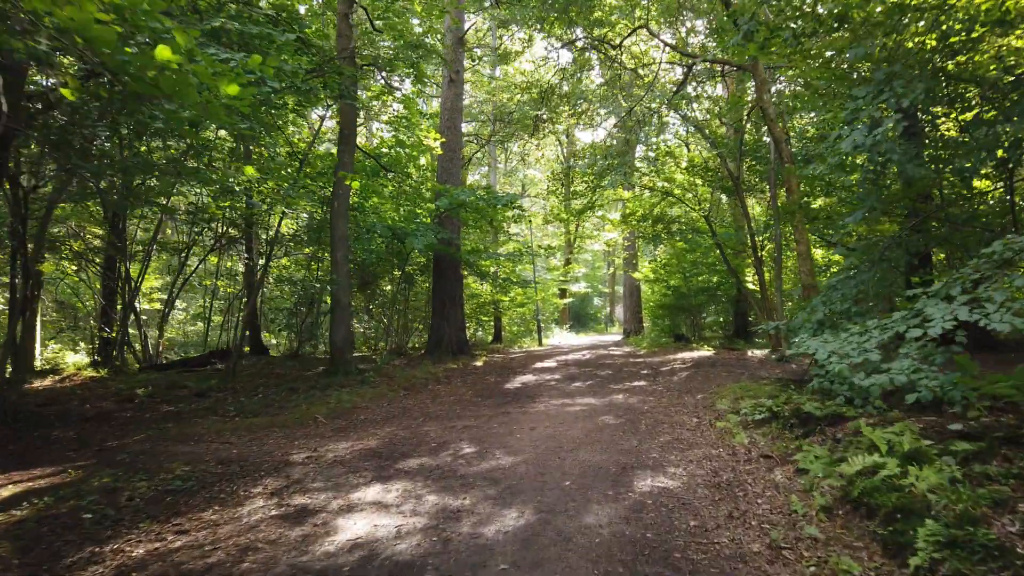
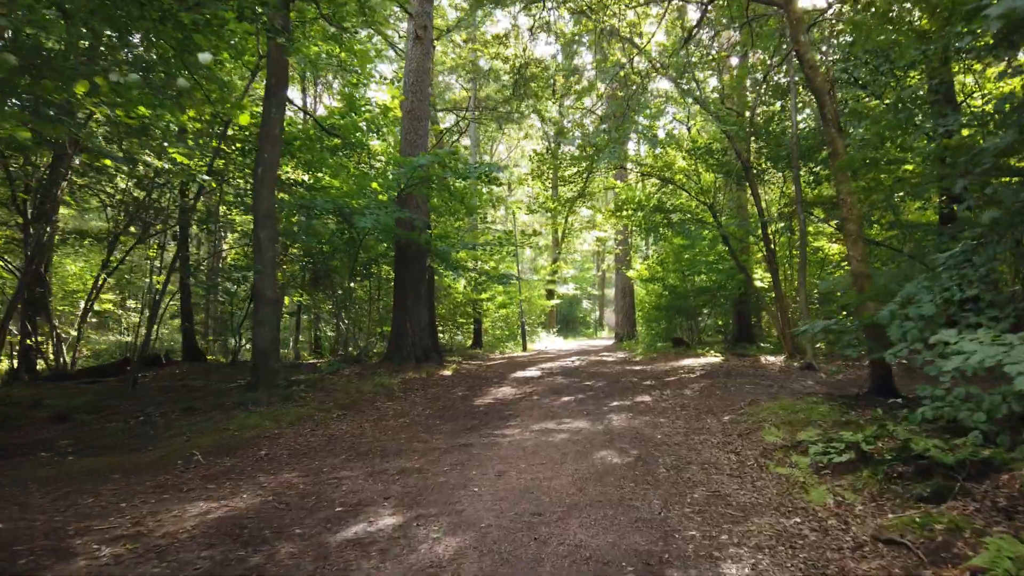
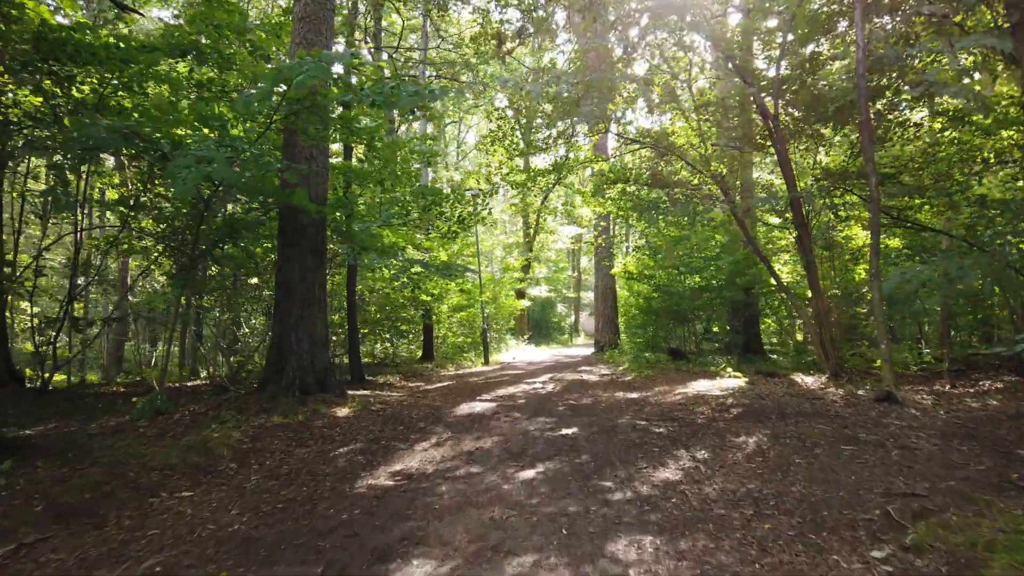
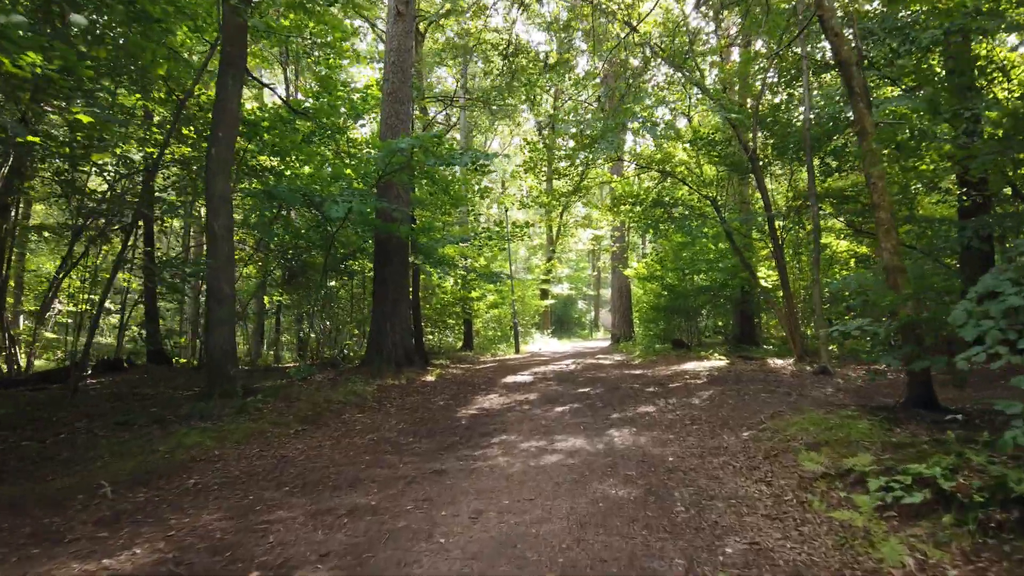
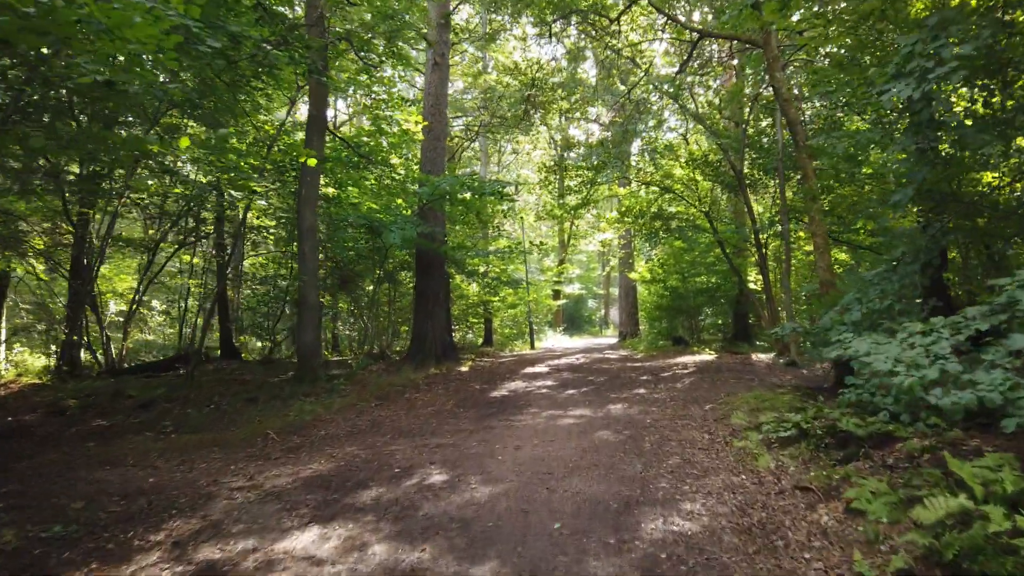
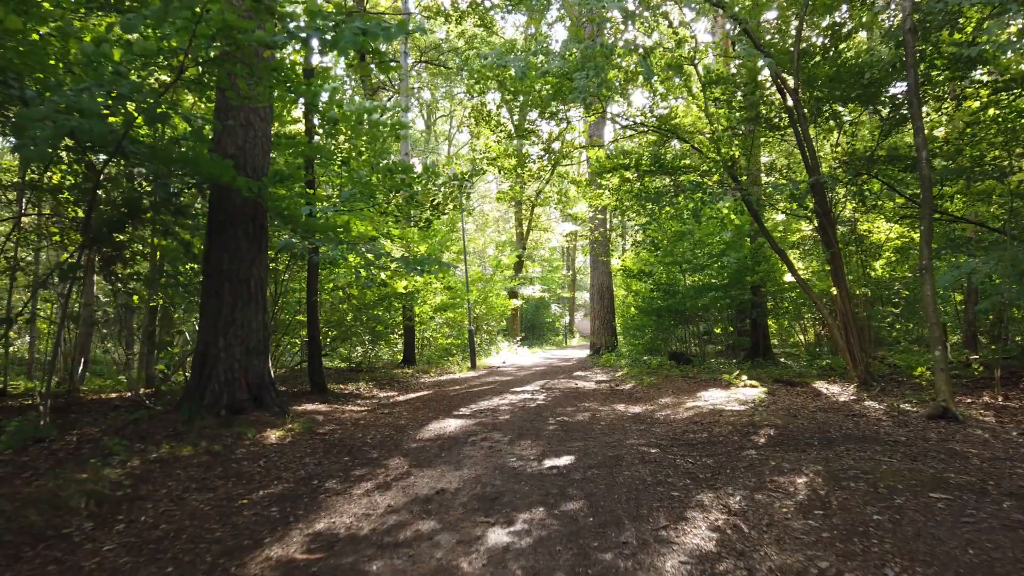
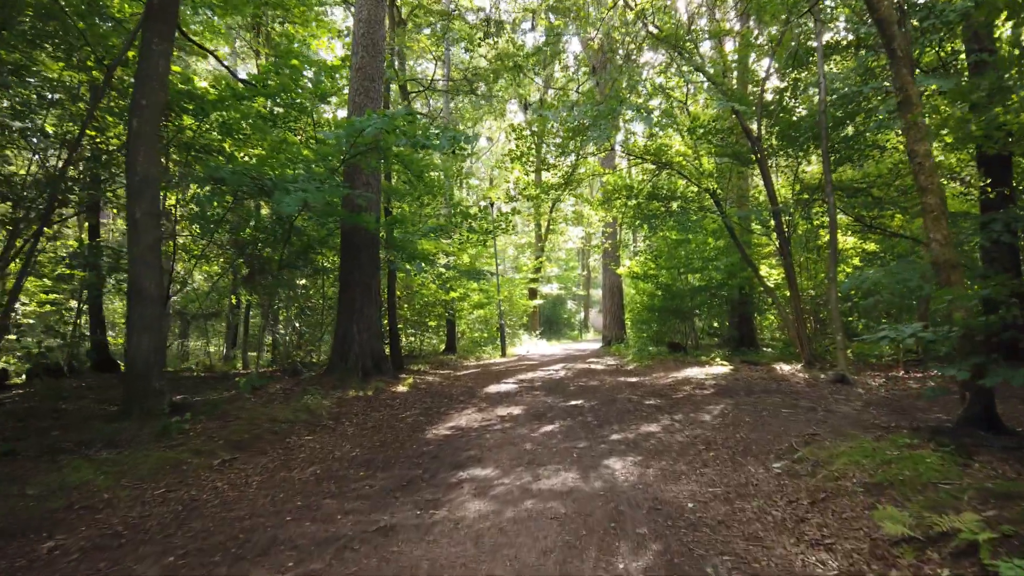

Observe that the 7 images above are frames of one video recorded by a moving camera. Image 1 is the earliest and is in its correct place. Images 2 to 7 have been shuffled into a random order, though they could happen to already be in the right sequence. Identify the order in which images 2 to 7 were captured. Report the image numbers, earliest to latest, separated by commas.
5, 2, 4, 7, 3, 6
